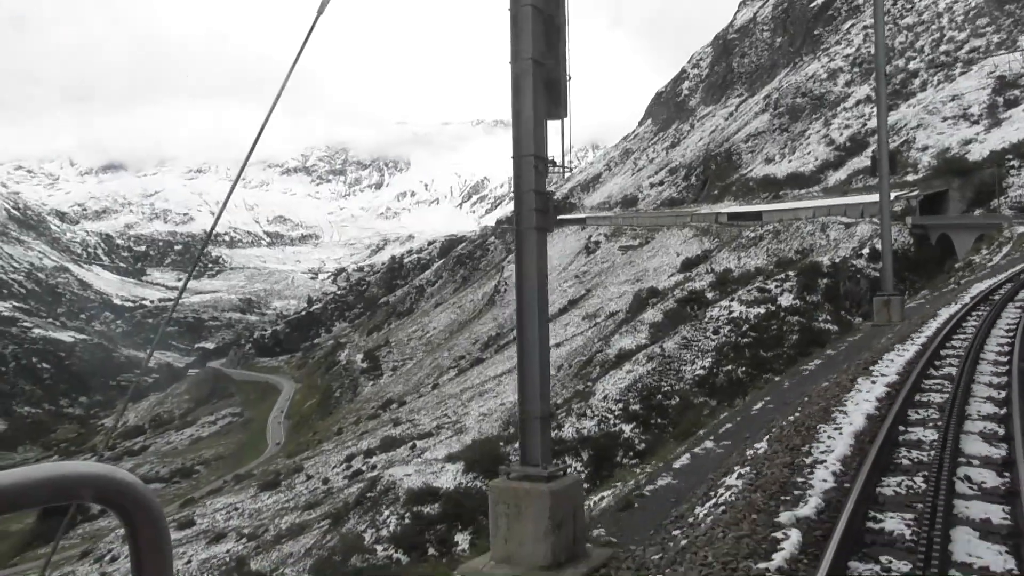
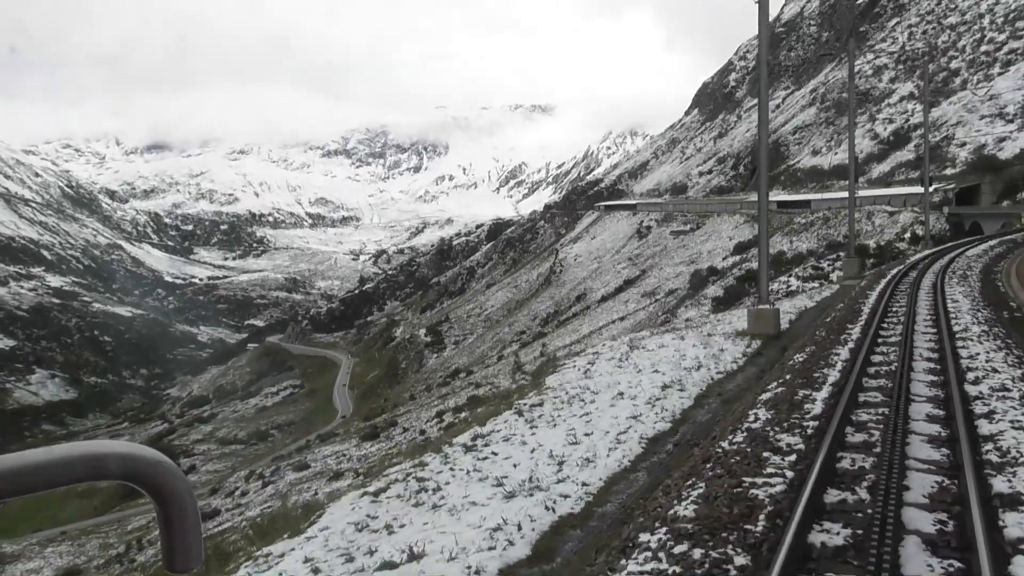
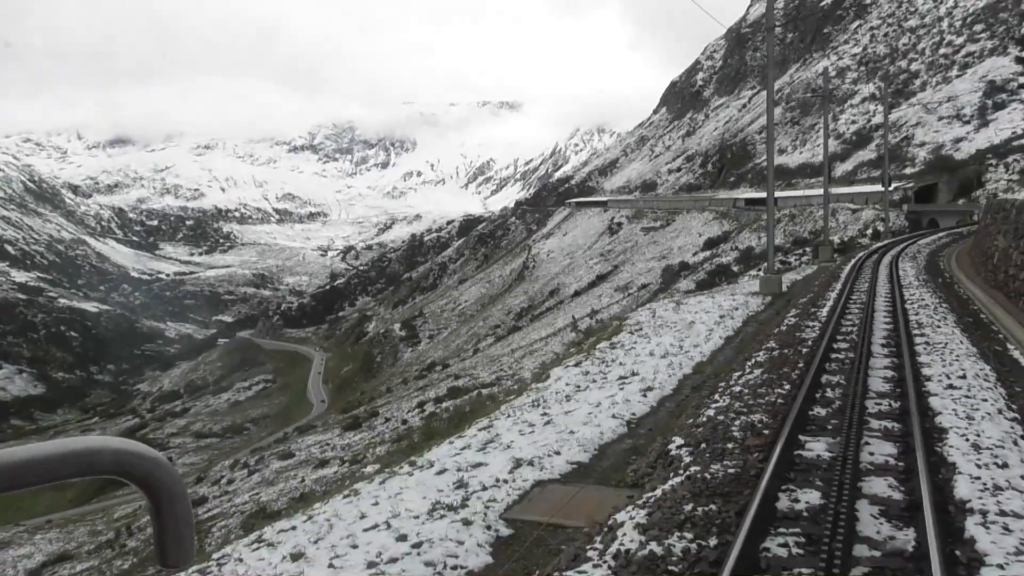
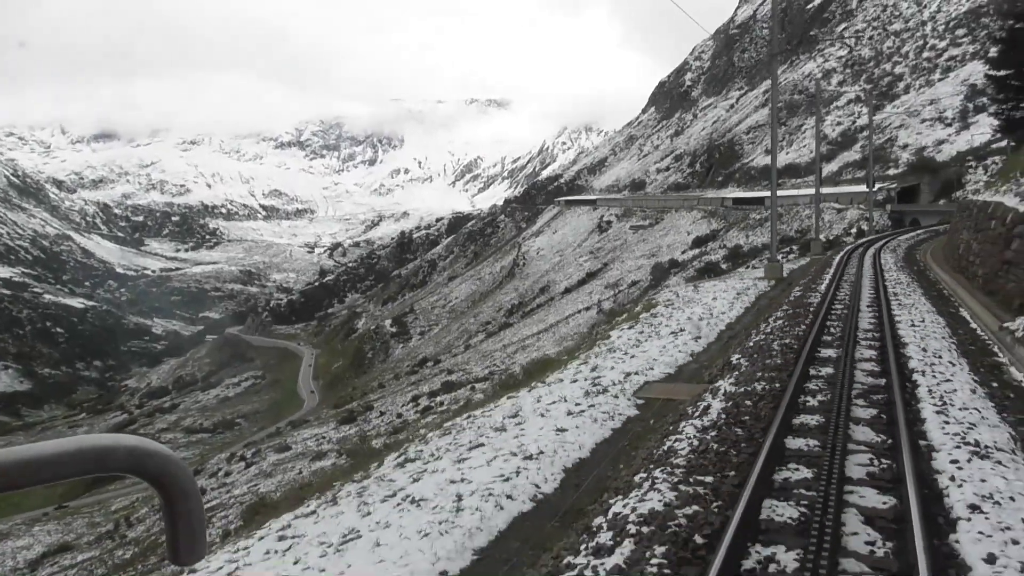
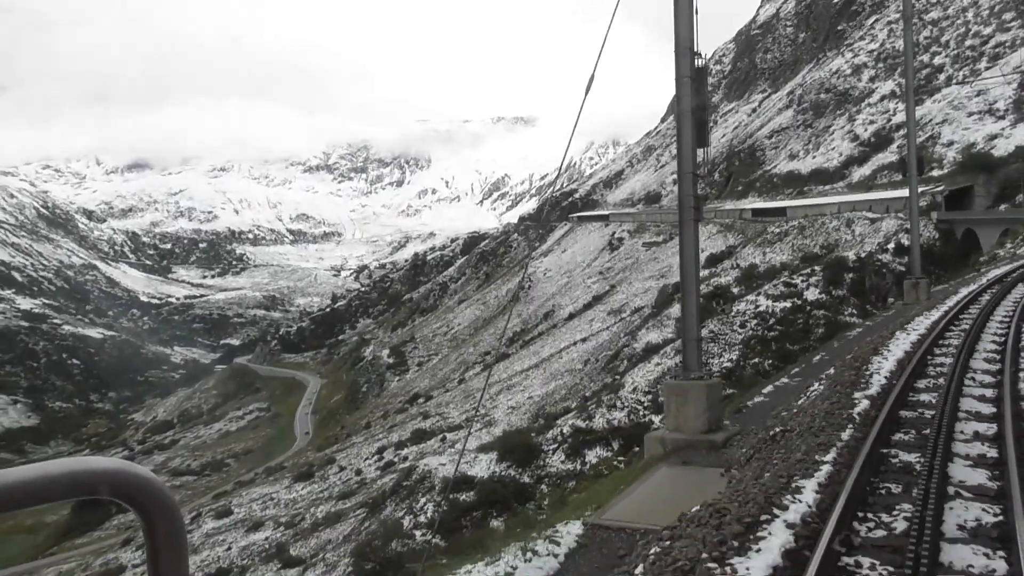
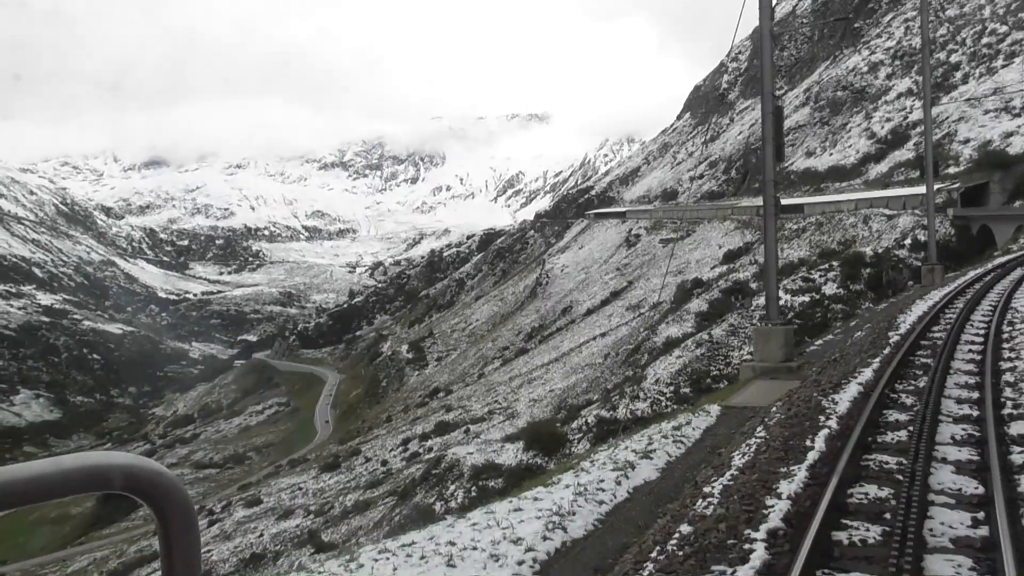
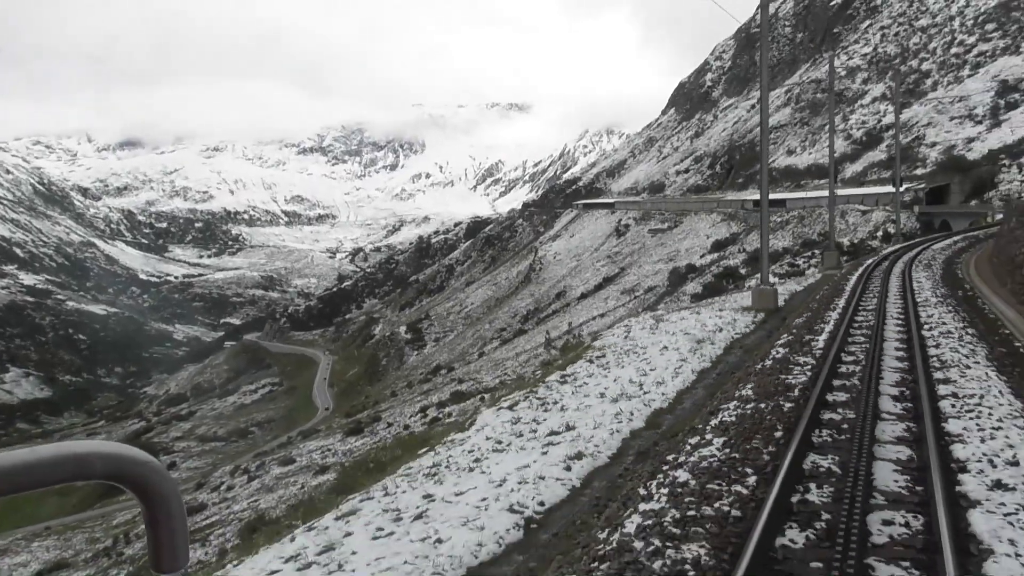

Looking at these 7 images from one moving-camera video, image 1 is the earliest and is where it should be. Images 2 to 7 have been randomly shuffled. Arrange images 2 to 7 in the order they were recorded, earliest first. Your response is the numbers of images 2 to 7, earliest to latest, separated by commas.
5, 6, 2, 7, 3, 4
